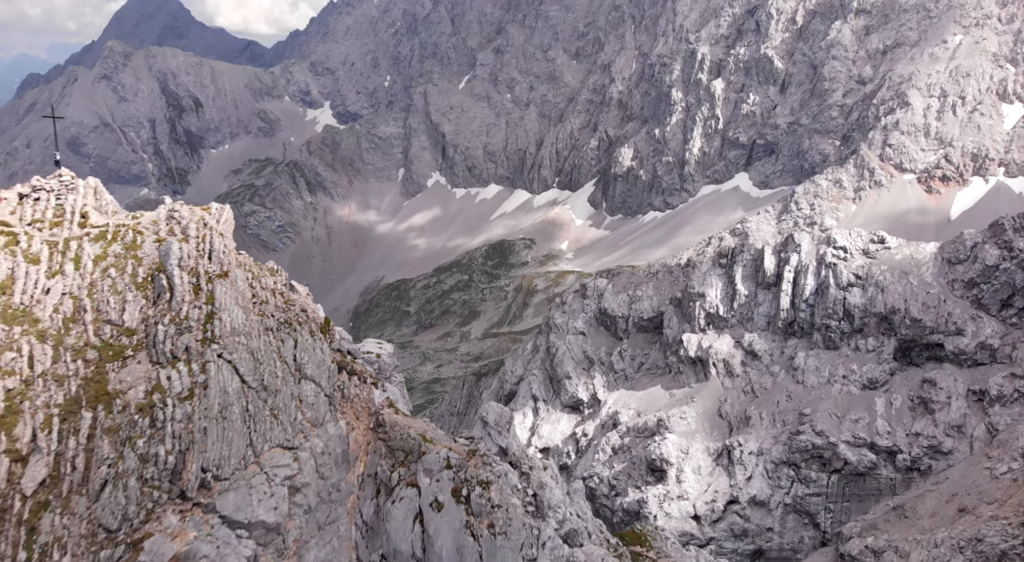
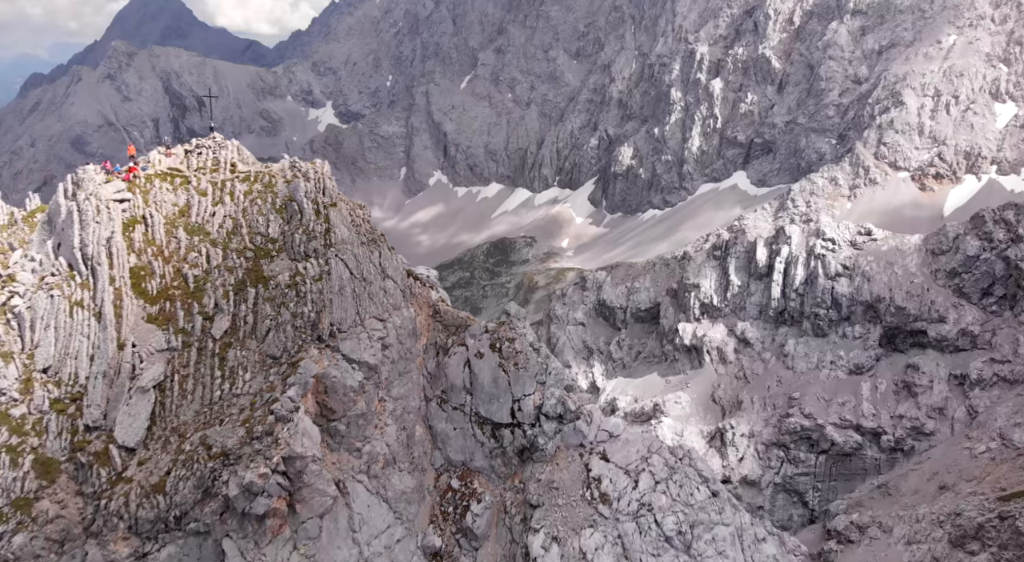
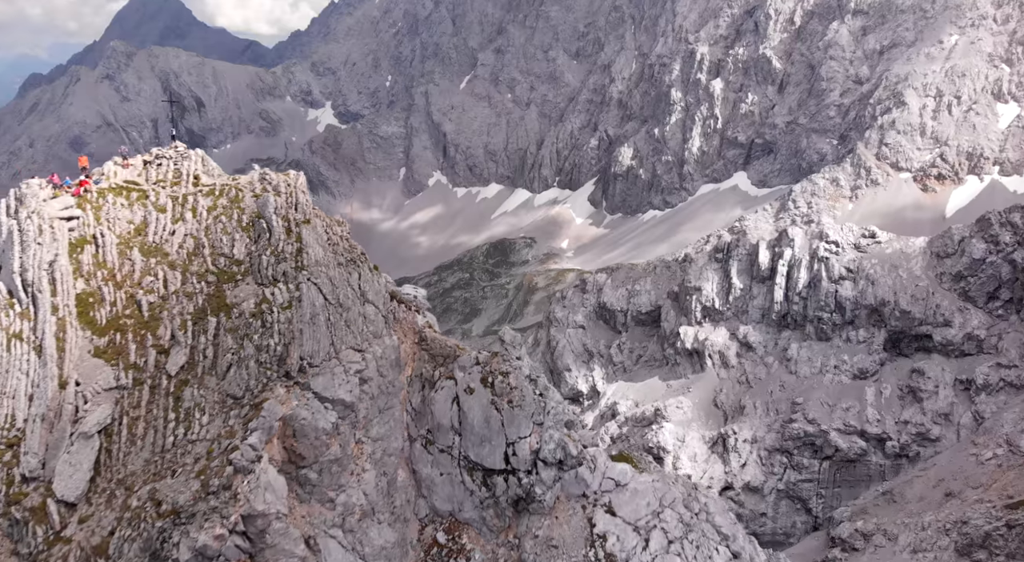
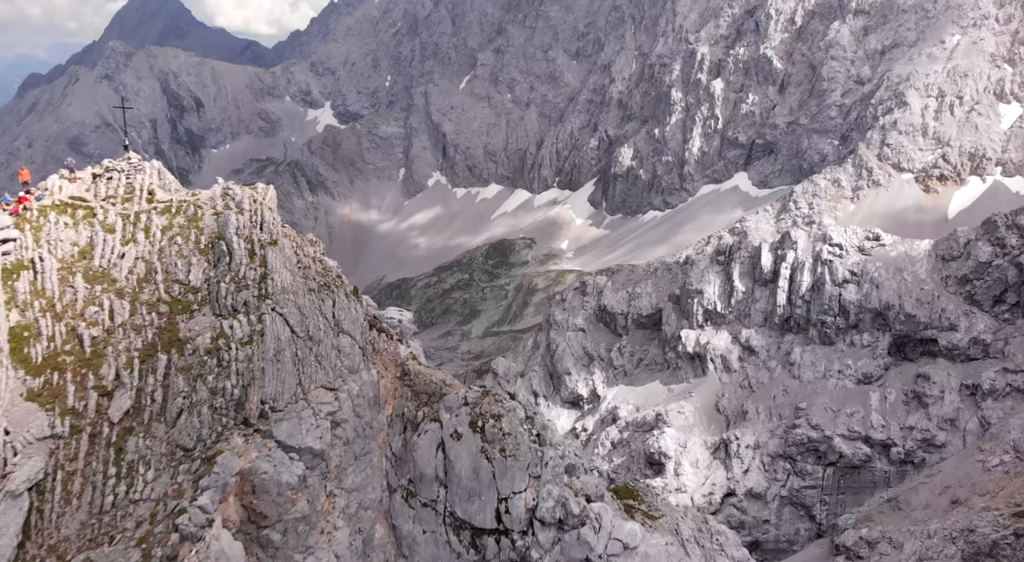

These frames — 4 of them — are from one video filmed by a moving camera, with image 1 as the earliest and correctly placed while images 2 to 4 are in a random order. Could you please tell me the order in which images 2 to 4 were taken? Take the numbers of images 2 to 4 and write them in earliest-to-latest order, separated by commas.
4, 3, 2
